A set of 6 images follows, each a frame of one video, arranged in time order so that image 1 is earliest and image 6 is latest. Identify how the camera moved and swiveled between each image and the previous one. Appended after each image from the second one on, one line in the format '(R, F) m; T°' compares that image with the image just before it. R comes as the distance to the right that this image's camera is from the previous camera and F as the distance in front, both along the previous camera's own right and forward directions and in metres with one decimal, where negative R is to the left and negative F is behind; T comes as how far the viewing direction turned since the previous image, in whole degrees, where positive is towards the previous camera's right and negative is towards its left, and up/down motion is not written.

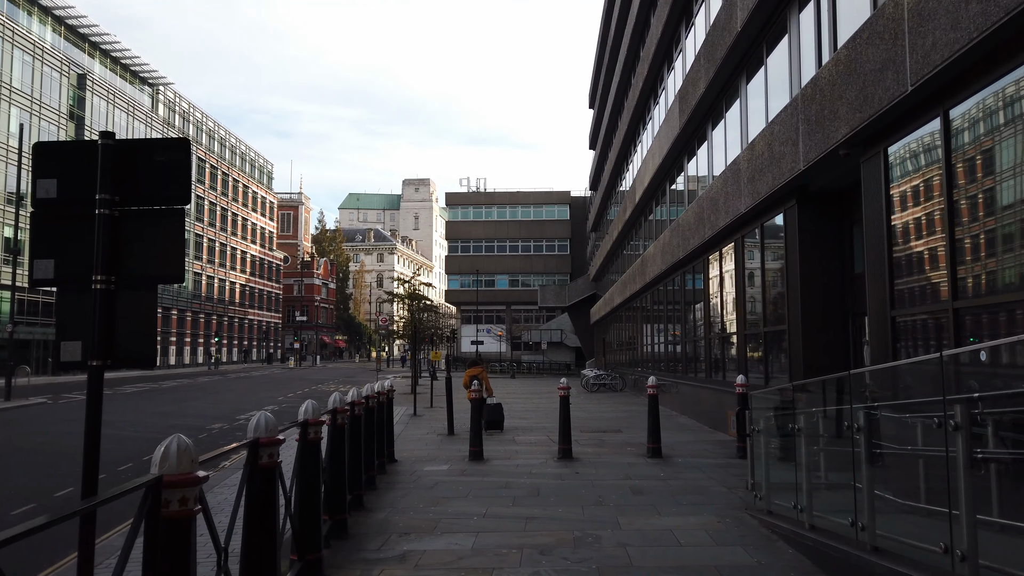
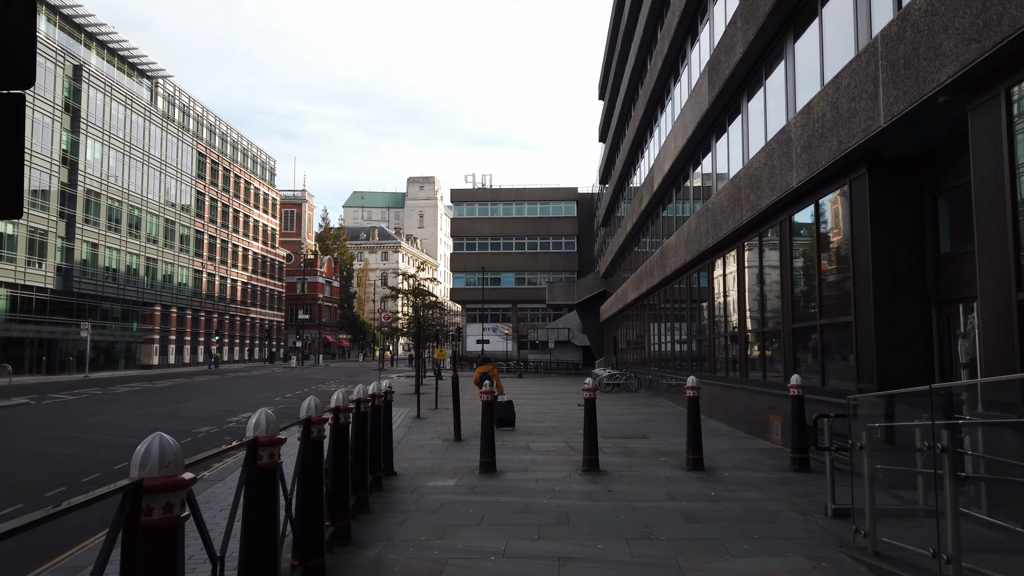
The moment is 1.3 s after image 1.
(-0.2, +1.6) m; 0°
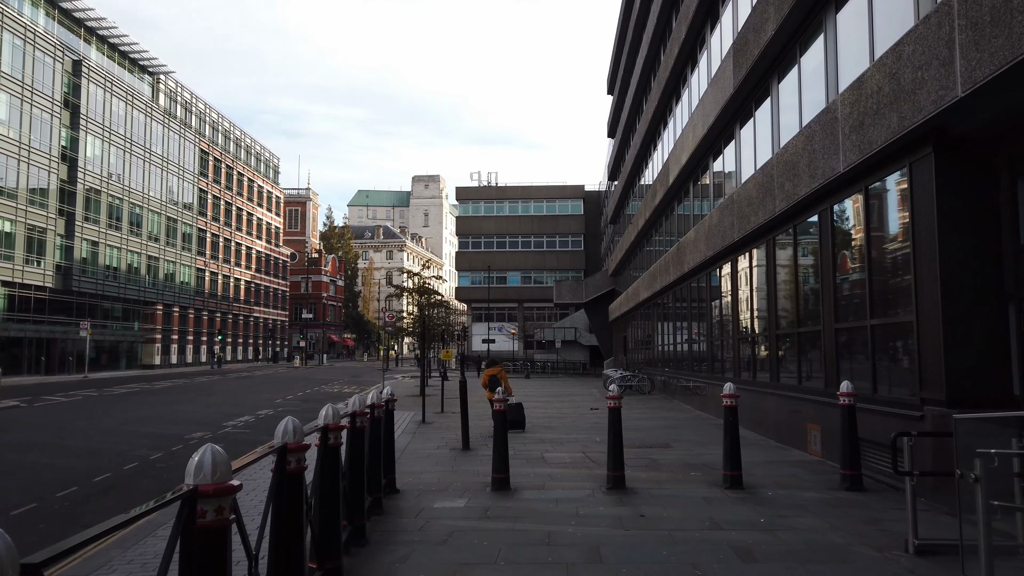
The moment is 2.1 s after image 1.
(-0.1, +1.0) m; 0°
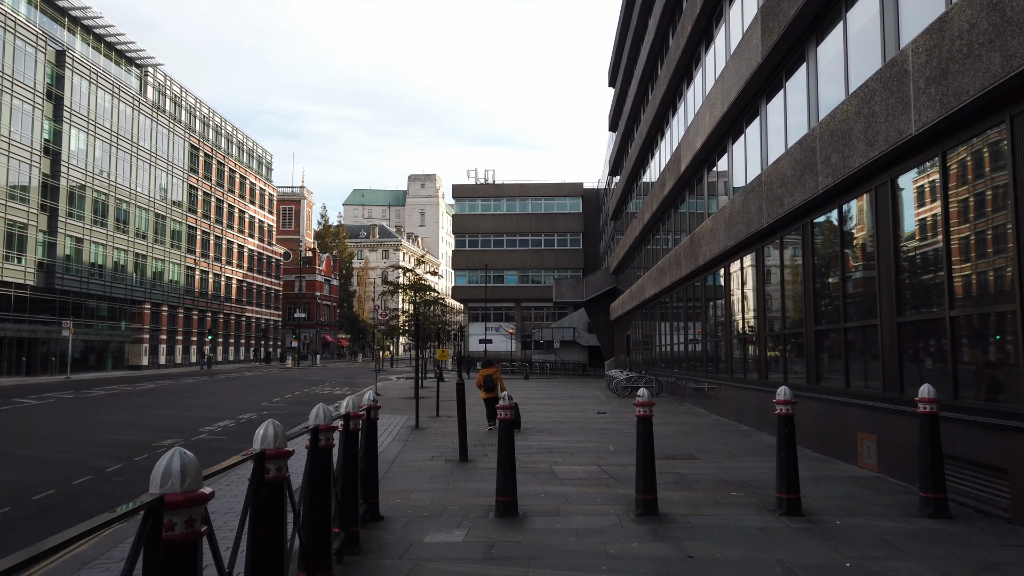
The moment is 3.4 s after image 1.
(-0.1, +1.5) m; 0°
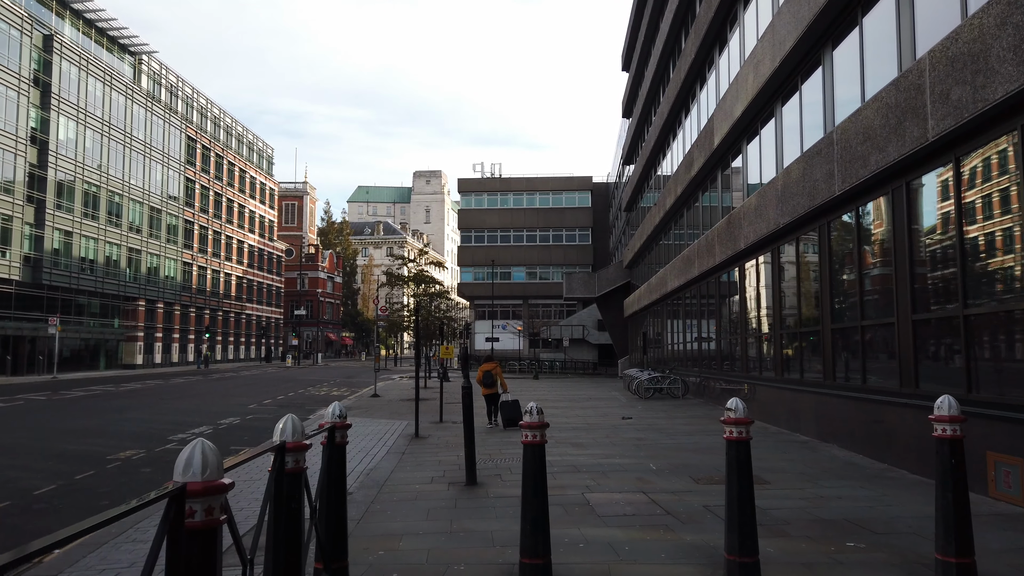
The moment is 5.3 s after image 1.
(-0.2, +2.3) m; 0°
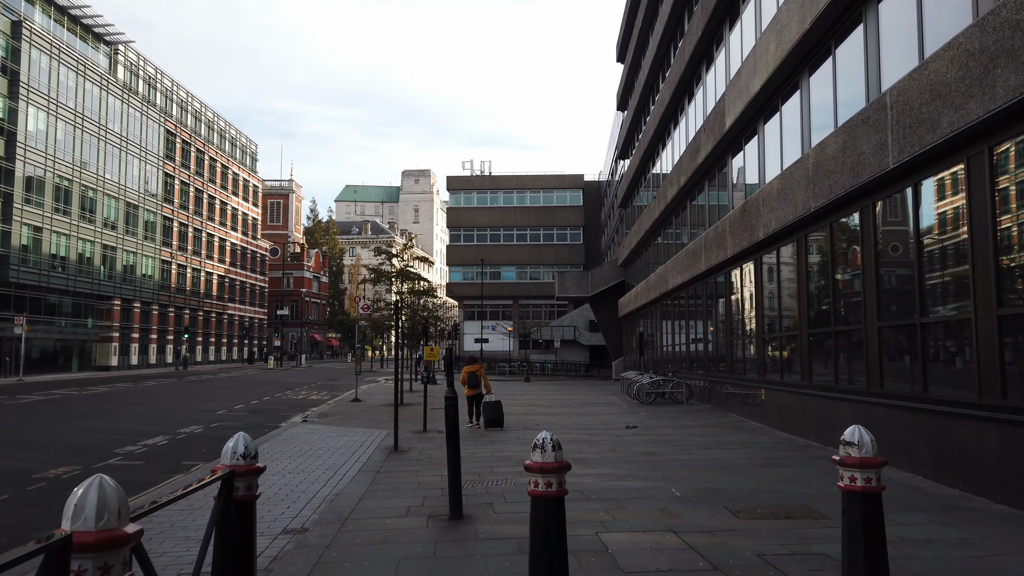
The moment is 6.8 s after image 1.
(-0.1, +1.8) m; +1°
